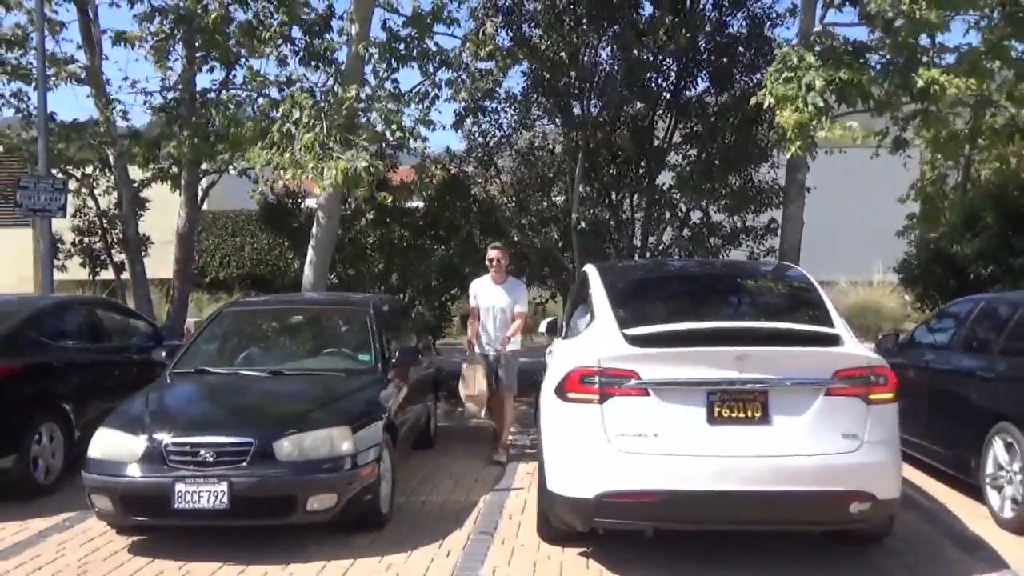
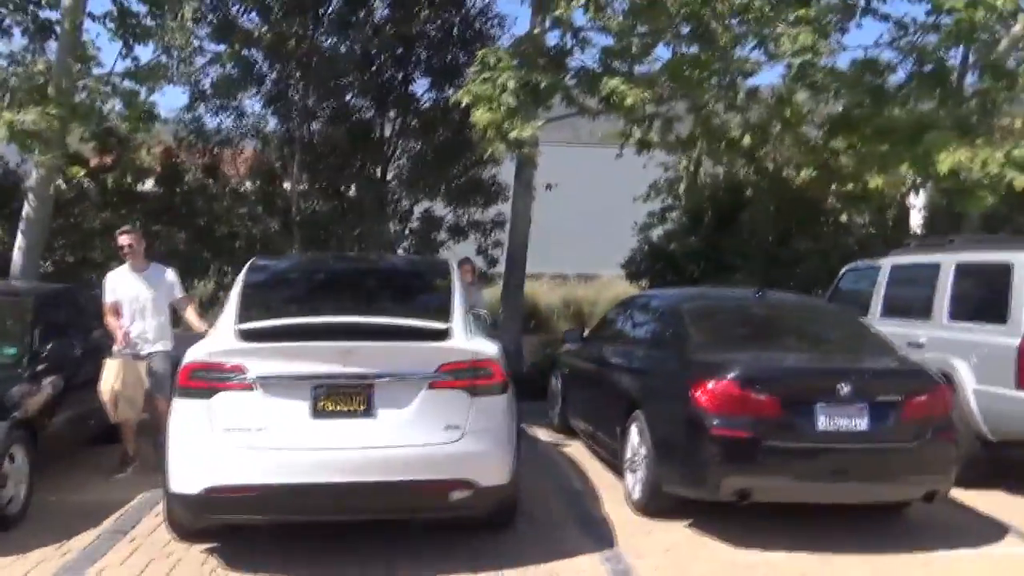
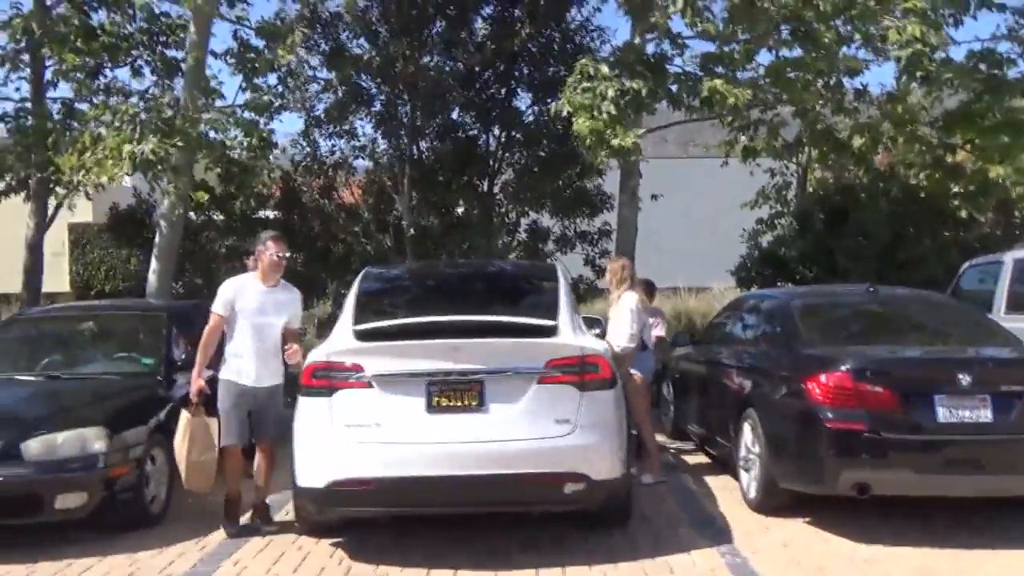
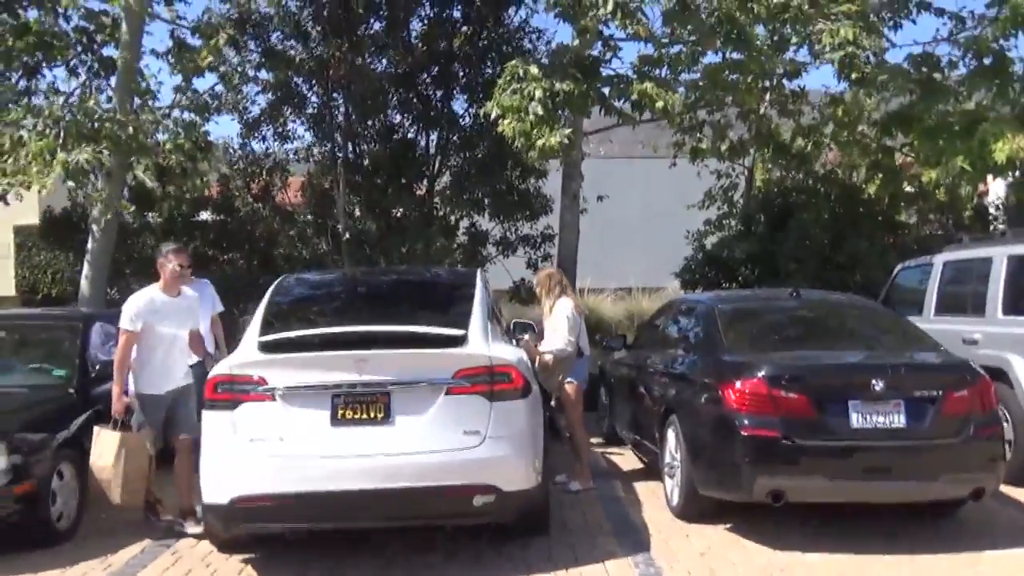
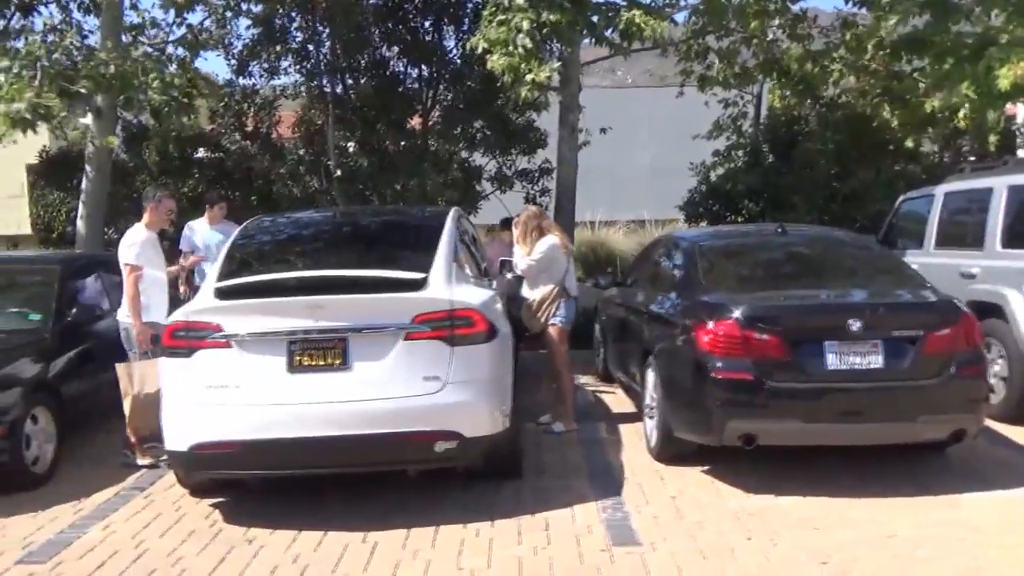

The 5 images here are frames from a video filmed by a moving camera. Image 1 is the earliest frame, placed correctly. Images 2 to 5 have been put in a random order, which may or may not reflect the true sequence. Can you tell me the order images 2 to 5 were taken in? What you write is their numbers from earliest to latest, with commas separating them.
2, 5, 4, 3
